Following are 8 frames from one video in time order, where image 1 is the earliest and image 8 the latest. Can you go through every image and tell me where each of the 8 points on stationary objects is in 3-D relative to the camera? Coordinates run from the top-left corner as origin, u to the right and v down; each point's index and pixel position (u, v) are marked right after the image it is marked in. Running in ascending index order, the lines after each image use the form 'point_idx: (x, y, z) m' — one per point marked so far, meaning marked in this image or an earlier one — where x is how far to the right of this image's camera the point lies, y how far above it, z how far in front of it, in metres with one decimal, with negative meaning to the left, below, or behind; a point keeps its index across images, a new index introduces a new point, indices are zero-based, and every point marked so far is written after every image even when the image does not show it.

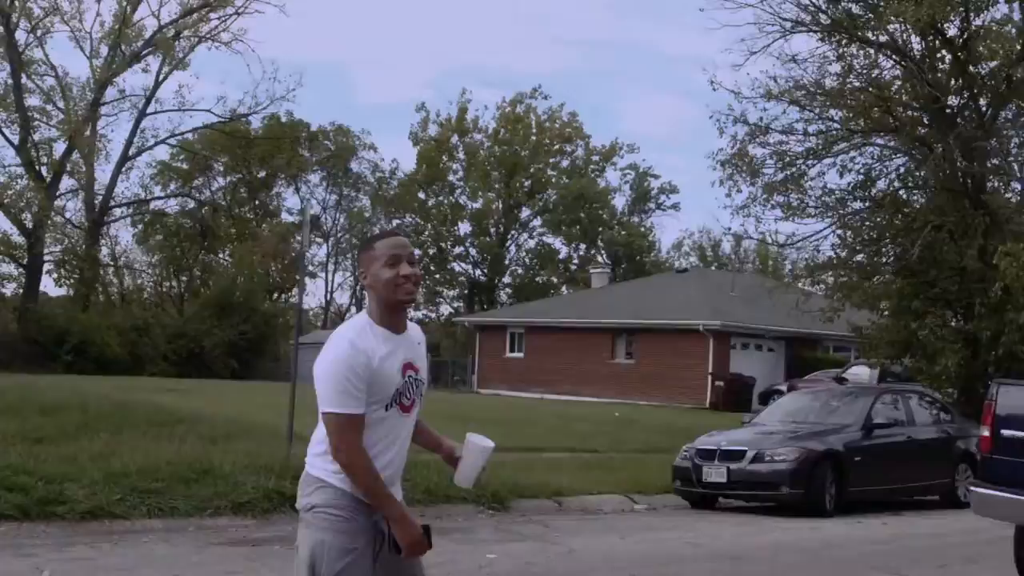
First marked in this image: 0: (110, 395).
0: (-5.9, -1.6, +17.5) m
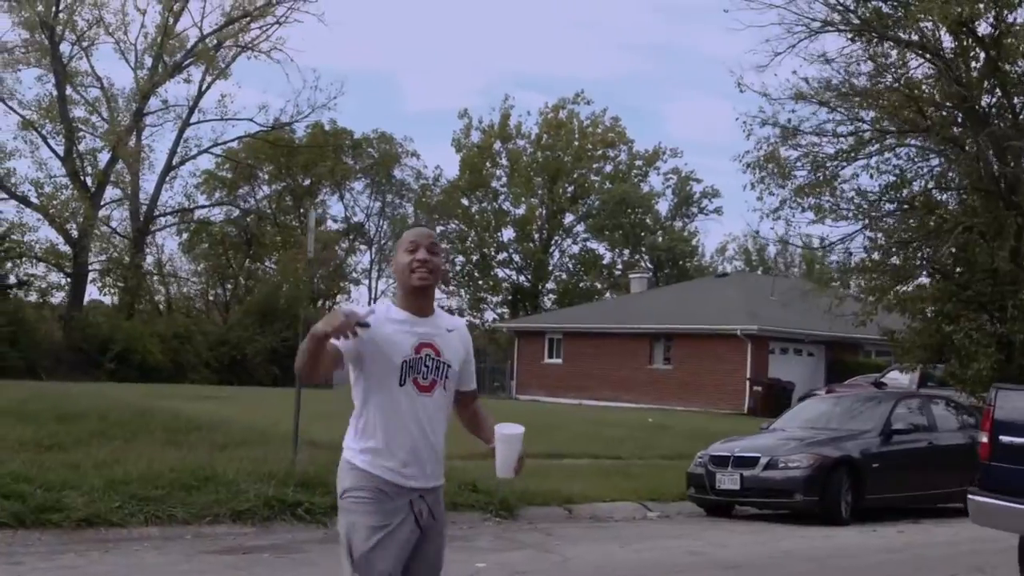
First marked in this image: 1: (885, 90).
0: (-5.5, -1.7, +17.6) m
1: (+5.7, +3.0, +18.2) m
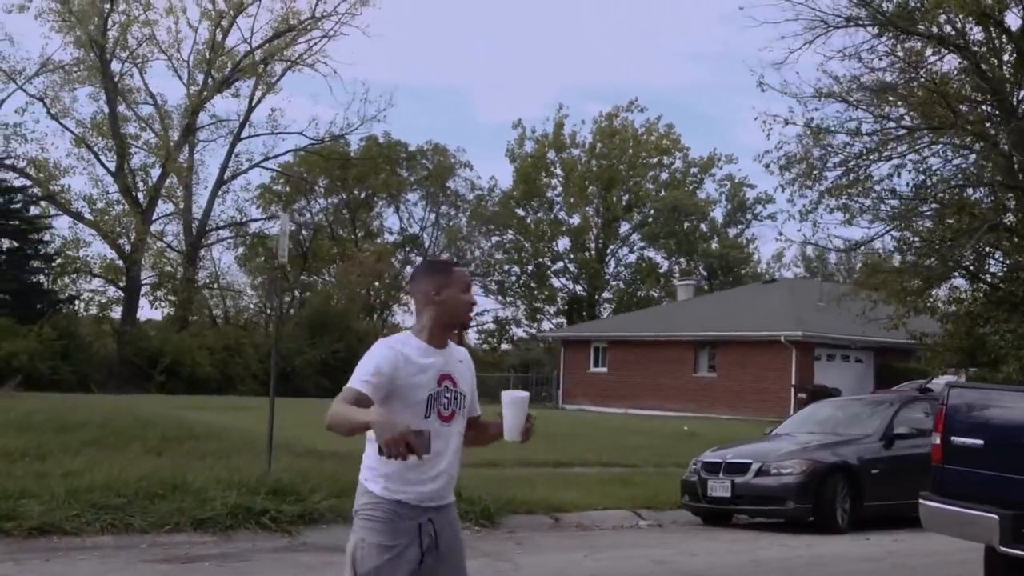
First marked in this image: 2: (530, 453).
0: (-5.3, -1.9, +17.7) m
1: (+5.9, +3.0, +17.7) m
2: (+0.2, -2.2, +15.8) m
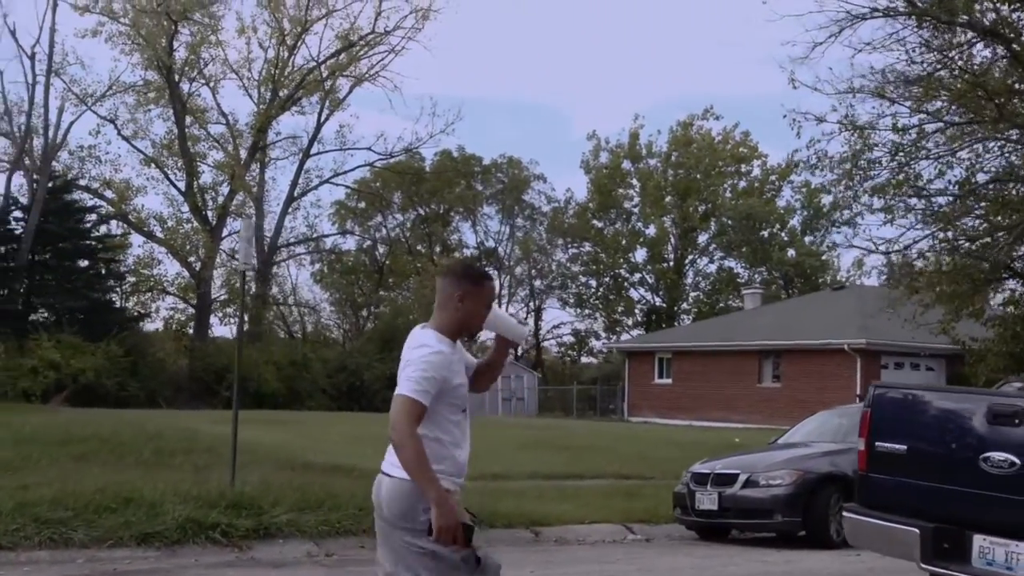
0: (-4.9, -2.1, +17.6) m
1: (+6.2, +3.0, +16.8) m
2: (+0.5, -2.3, +15.3) m
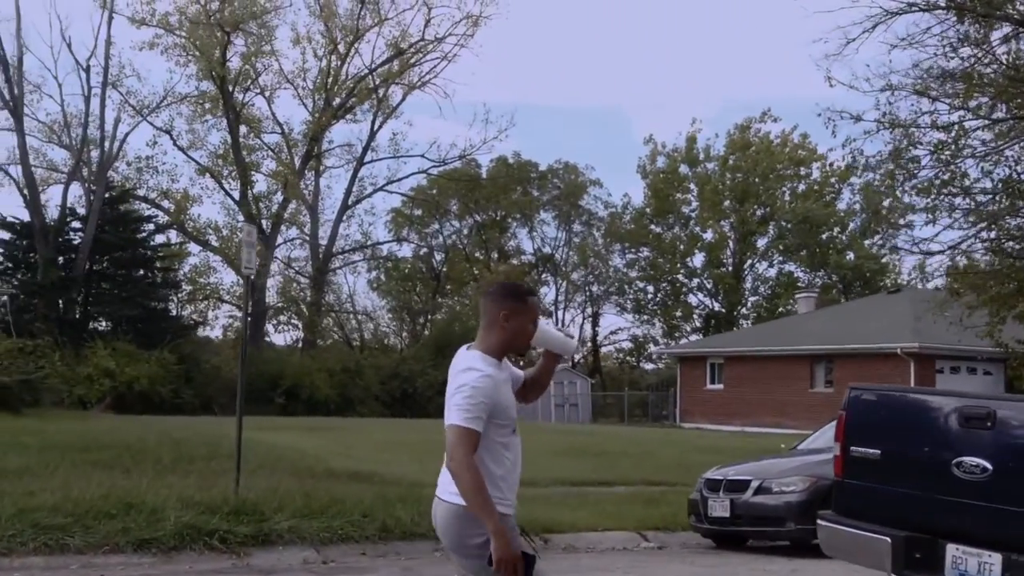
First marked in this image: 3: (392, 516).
0: (-4.4, -2.2, +17.7) m
1: (+6.6, +3.0, +16.4) m
2: (+0.9, -2.4, +15.1) m
3: (-1.0, -1.9, +9.9) m
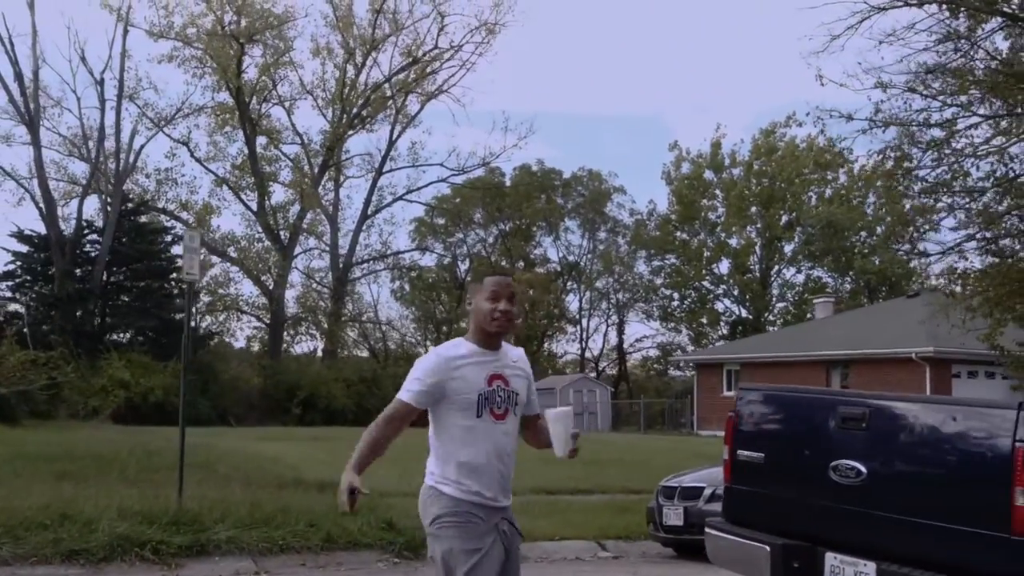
0: (-4.5, -2.3, +17.6) m
1: (+6.4, +2.9, +16.0) m
2: (+0.6, -2.4, +14.8) m
3: (-1.4, -2.0, +9.7) m
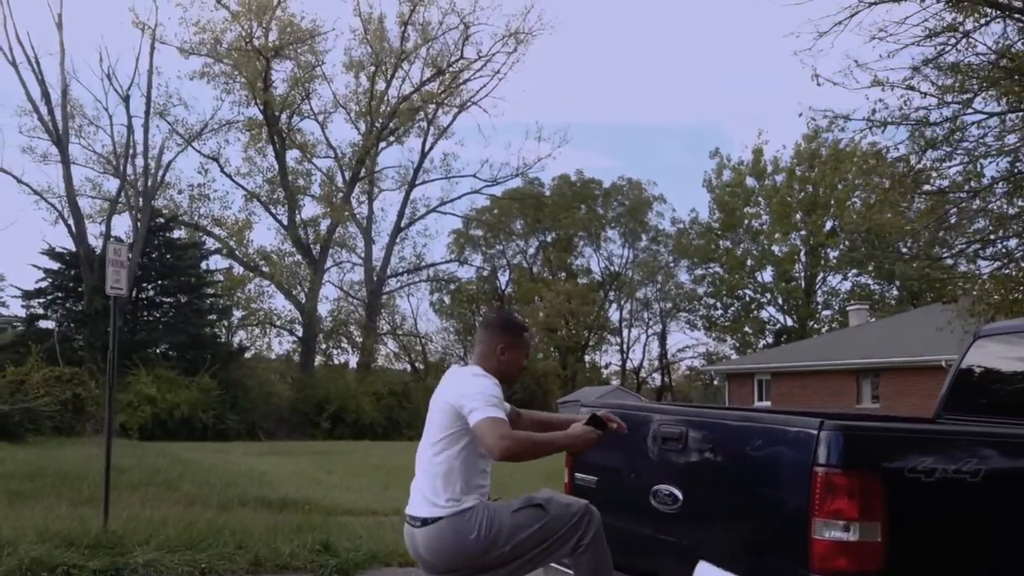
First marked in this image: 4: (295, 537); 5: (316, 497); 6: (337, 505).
0: (-4.6, -2.5, +17.4) m
1: (+6.1, +2.9, +15.3) m
2: (+0.4, -2.5, +14.4) m
3: (-1.8, -2.1, +9.3) m
4: (-1.8, -2.1, +9.7) m
5: (-2.1, -2.3, +12.8) m
6: (-1.8, -2.3, +12.3) m
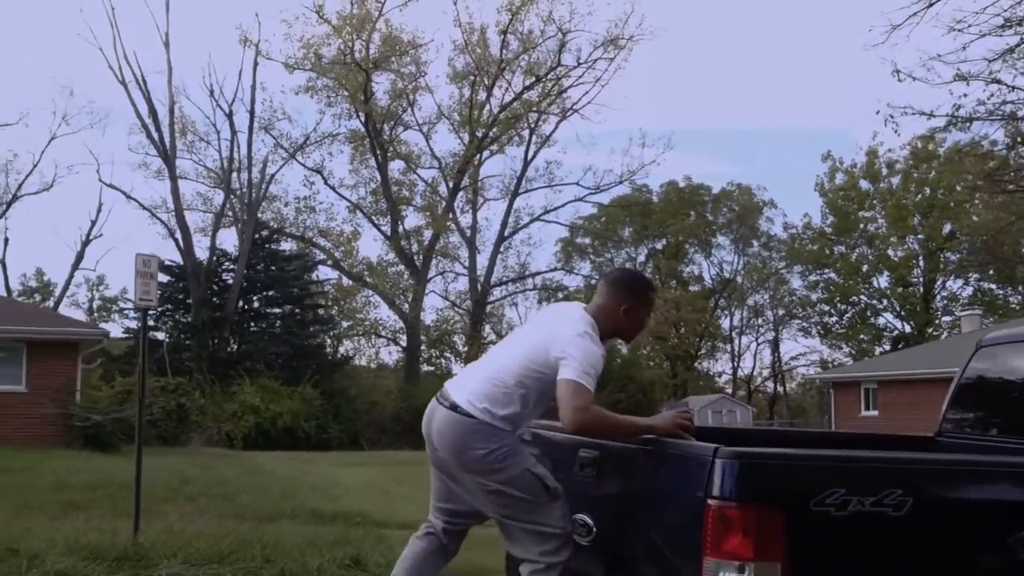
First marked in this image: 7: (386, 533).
0: (-3.5, -2.7, +17.5) m
1: (+6.9, +2.8, +14.4) m
2: (+1.2, -2.6, +14.0) m
3: (-1.6, -2.1, +9.2) m
4: (-1.4, -2.1, +9.6) m
5: (-1.5, -2.4, +12.7) m
6: (-1.3, -2.4, +12.2) m
7: (-1.1, -2.2, +10.6) m
